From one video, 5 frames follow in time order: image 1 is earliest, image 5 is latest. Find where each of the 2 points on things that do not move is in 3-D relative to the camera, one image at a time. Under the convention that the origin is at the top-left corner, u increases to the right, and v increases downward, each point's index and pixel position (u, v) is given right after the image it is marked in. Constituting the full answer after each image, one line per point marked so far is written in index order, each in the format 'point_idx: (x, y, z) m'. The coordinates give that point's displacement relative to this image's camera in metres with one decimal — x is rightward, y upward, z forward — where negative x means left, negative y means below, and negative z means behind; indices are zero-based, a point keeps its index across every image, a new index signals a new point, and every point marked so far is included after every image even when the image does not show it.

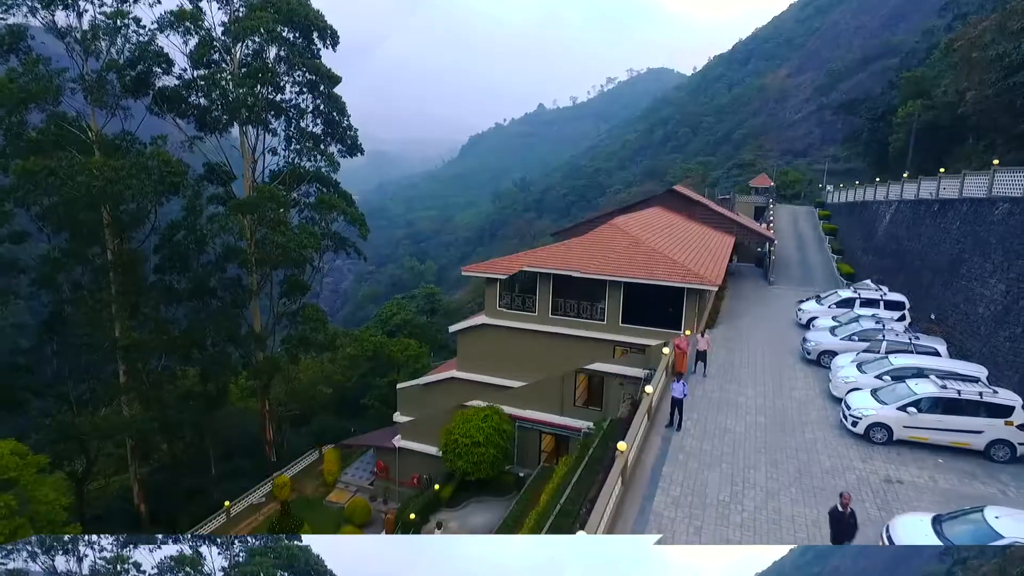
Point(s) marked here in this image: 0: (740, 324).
0: (+6.5, -1.5, +17.8) m
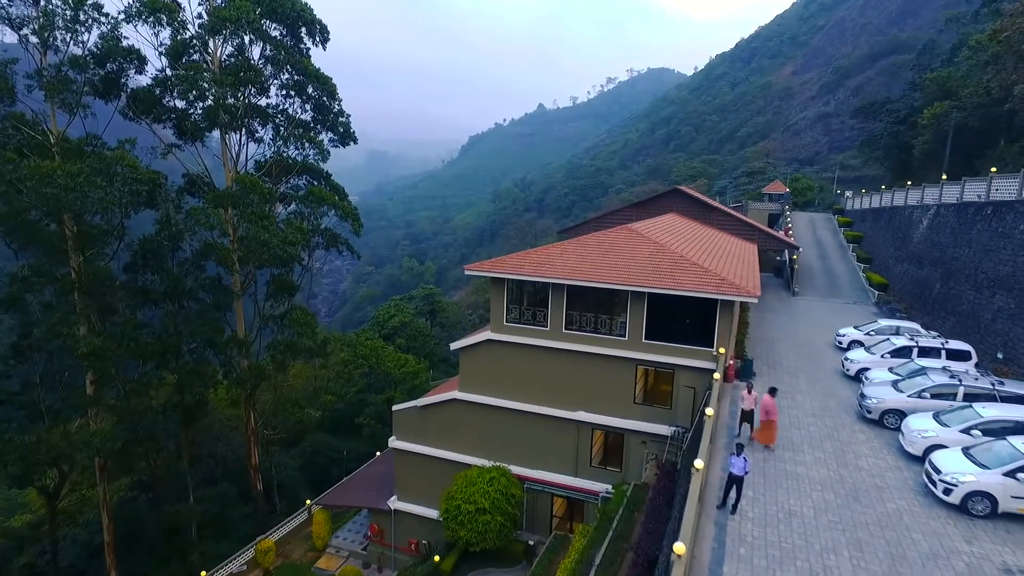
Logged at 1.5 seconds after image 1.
0: (+6.8, -1.8, +16.0) m
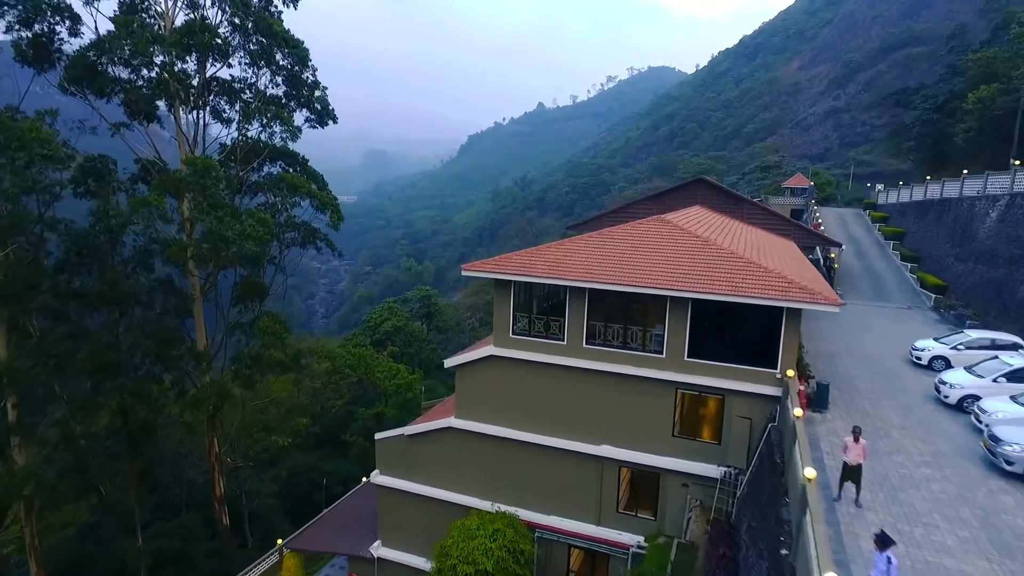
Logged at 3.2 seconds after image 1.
0: (+6.9, -1.8, +13.0) m
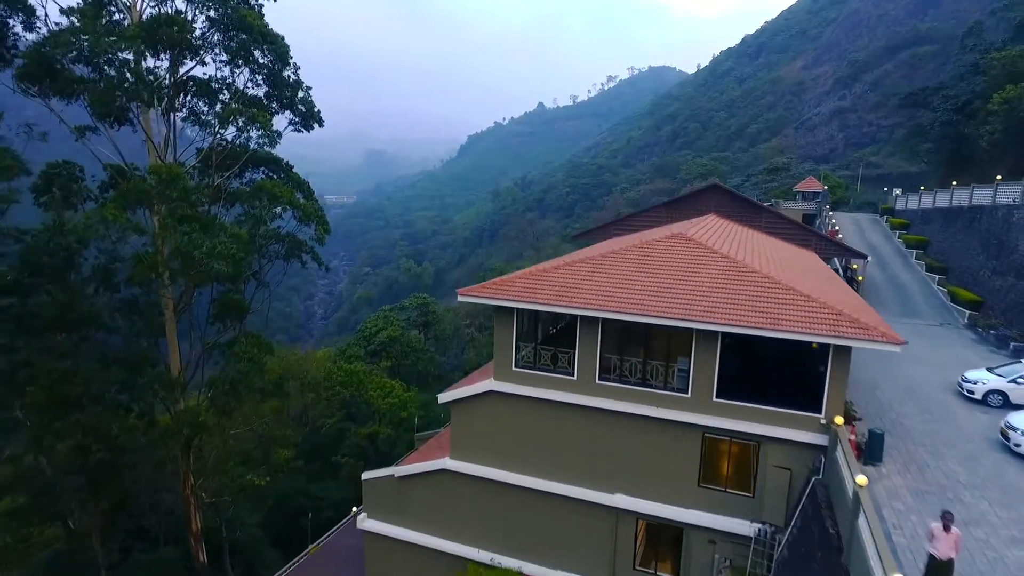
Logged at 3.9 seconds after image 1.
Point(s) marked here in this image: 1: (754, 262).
0: (+7.0, -2.3, +11.4) m
1: (+4.6, +0.5, +11.8) m
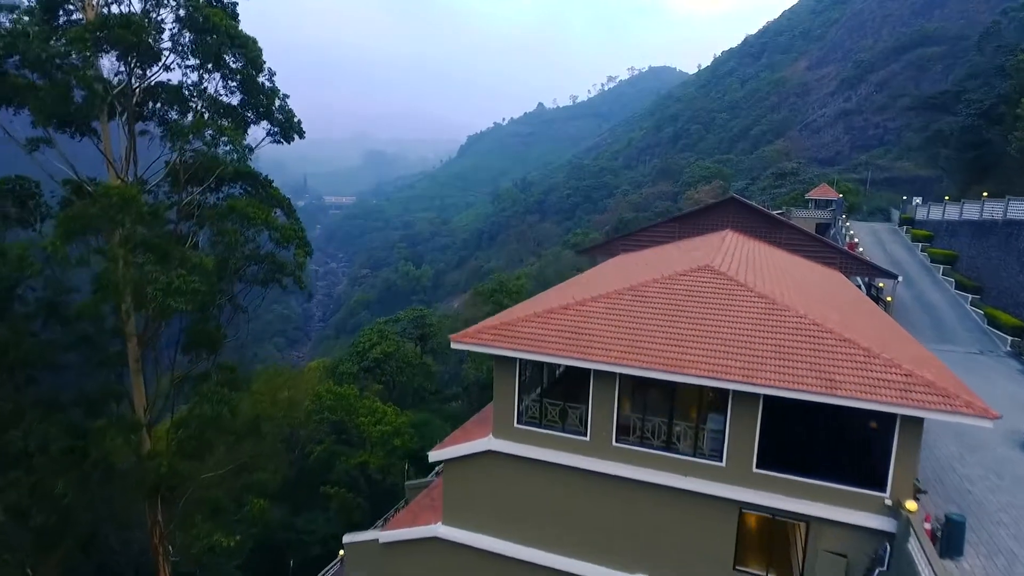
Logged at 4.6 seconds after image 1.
0: (+7.0, -3.0, +9.8) m
1: (+4.6, -0.2, +10.2) m
